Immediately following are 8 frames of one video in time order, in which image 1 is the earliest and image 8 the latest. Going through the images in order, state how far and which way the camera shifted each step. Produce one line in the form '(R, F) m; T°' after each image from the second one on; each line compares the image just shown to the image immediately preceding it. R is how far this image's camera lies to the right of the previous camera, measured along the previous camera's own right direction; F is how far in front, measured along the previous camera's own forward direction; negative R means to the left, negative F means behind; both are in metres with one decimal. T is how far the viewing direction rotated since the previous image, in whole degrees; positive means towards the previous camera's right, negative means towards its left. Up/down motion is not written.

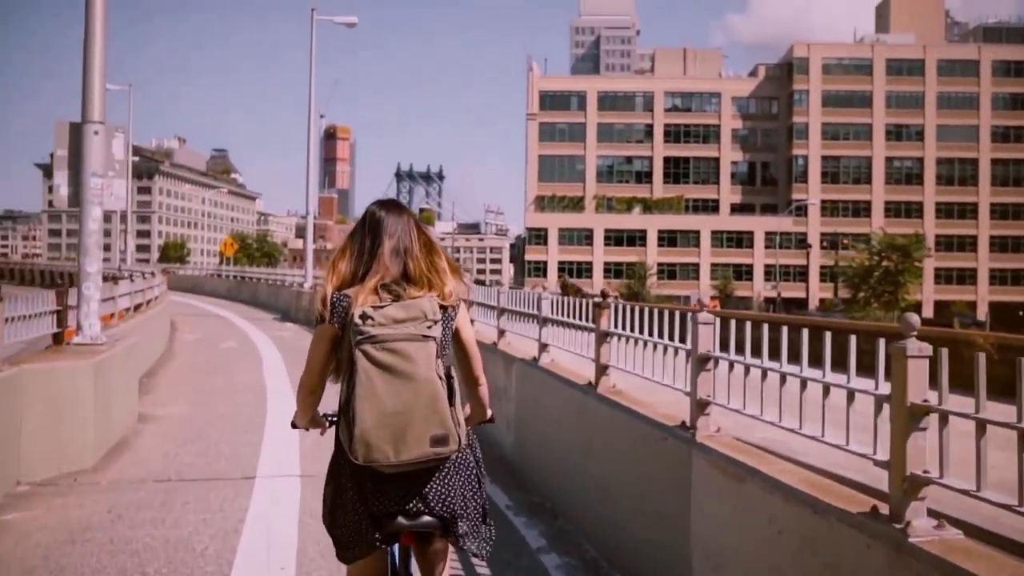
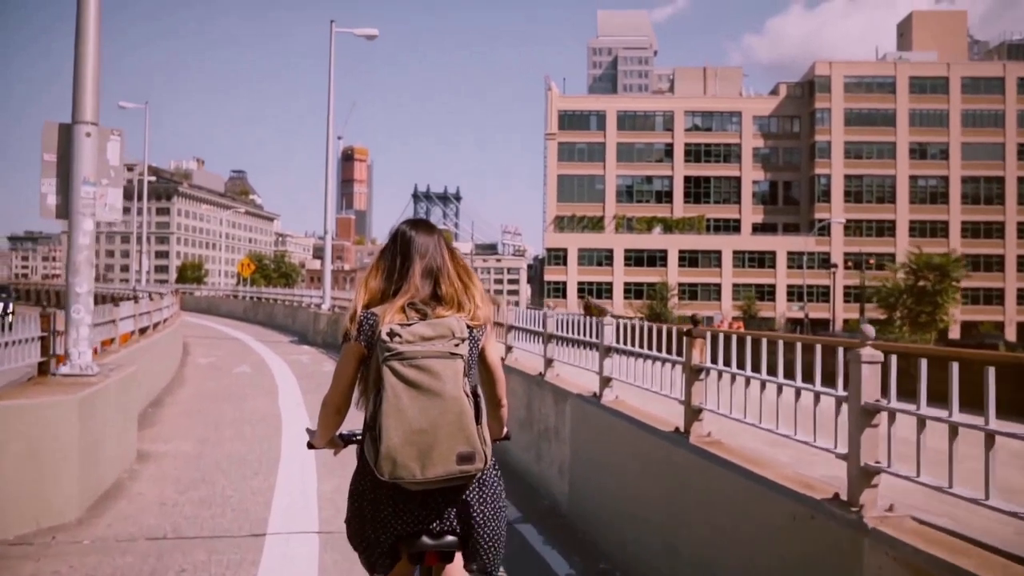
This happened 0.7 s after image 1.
(-0.1, +0.6) m; -1°
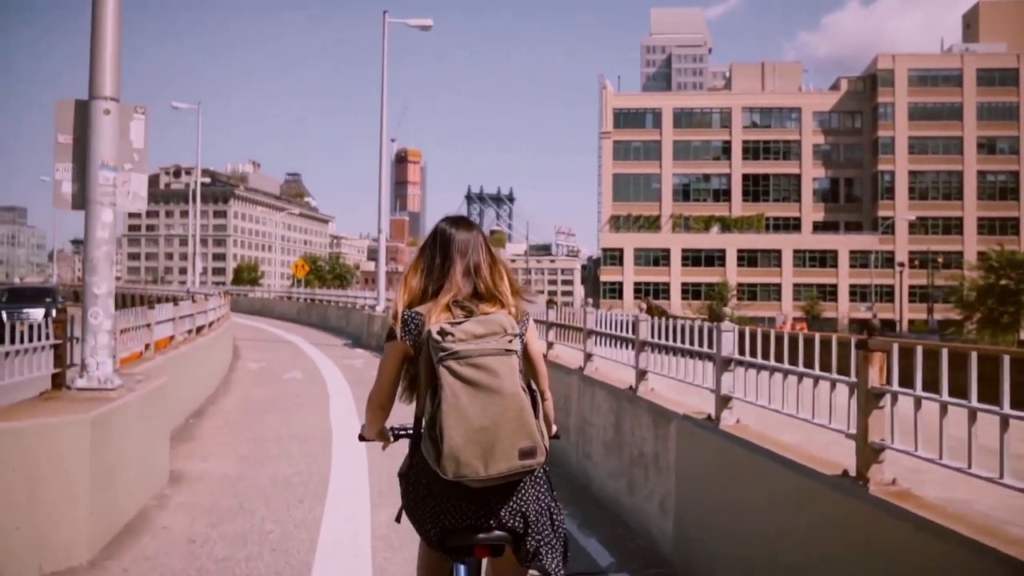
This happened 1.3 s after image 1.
(-0.1, +0.6) m; -3°
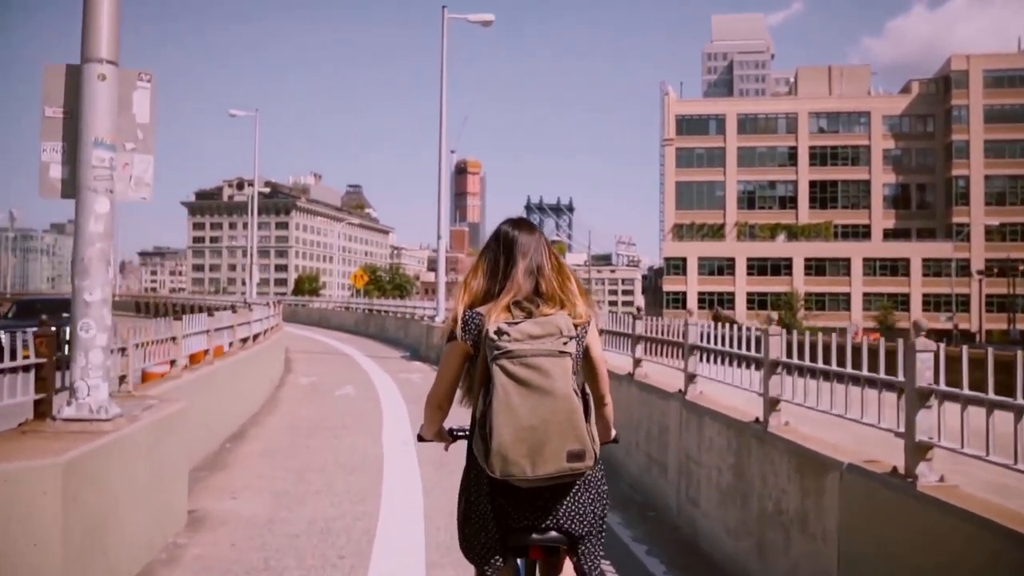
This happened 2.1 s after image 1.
(-0.1, +0.8) m; -4°
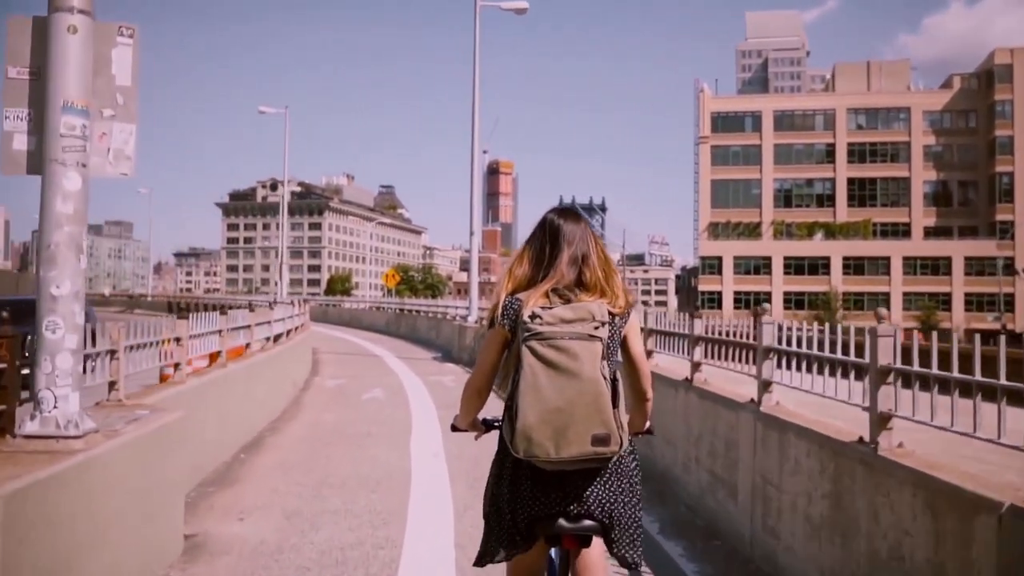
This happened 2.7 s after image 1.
(0.0, +0.5) m; -2°
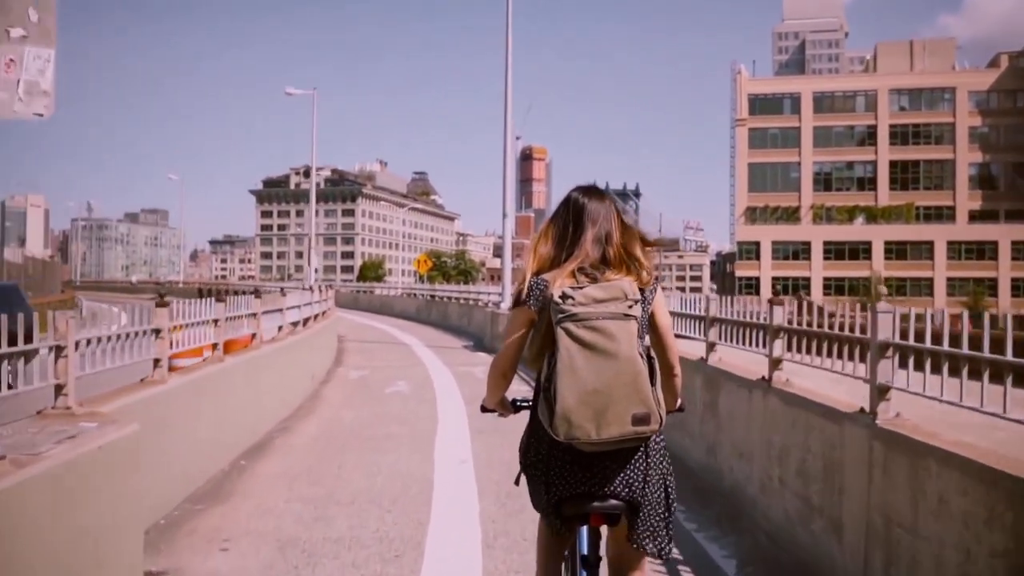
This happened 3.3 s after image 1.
(0.0, +0.7) m; -2°
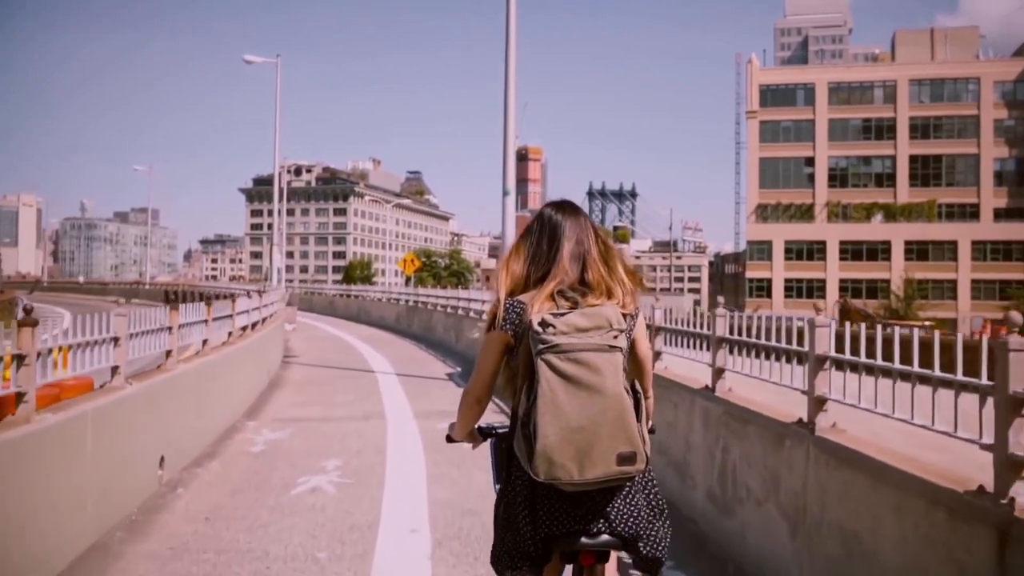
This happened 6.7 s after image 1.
(-0.1, +3.4) m; 0°
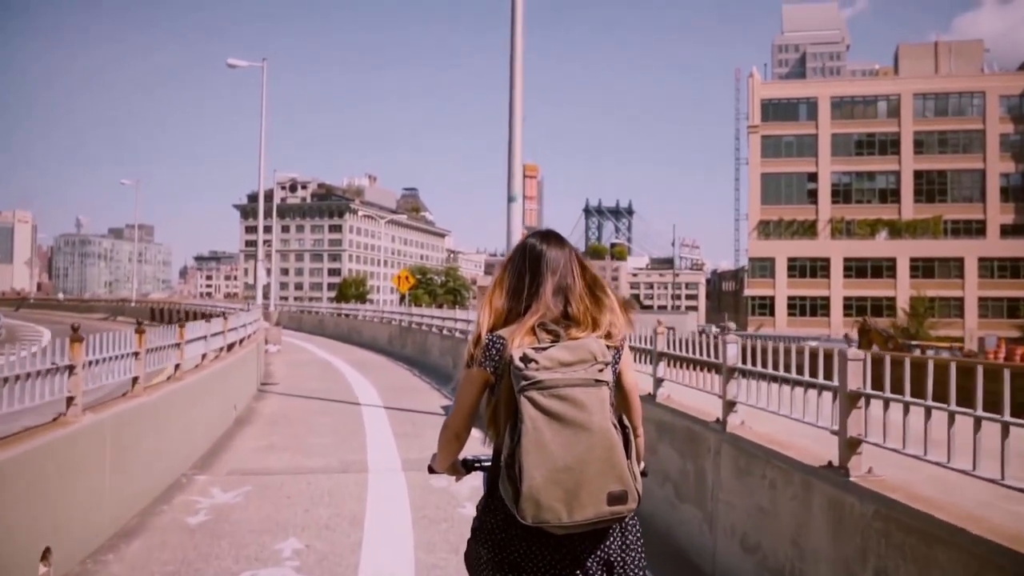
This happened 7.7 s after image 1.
(-0.1, +1.2) m; 0°
